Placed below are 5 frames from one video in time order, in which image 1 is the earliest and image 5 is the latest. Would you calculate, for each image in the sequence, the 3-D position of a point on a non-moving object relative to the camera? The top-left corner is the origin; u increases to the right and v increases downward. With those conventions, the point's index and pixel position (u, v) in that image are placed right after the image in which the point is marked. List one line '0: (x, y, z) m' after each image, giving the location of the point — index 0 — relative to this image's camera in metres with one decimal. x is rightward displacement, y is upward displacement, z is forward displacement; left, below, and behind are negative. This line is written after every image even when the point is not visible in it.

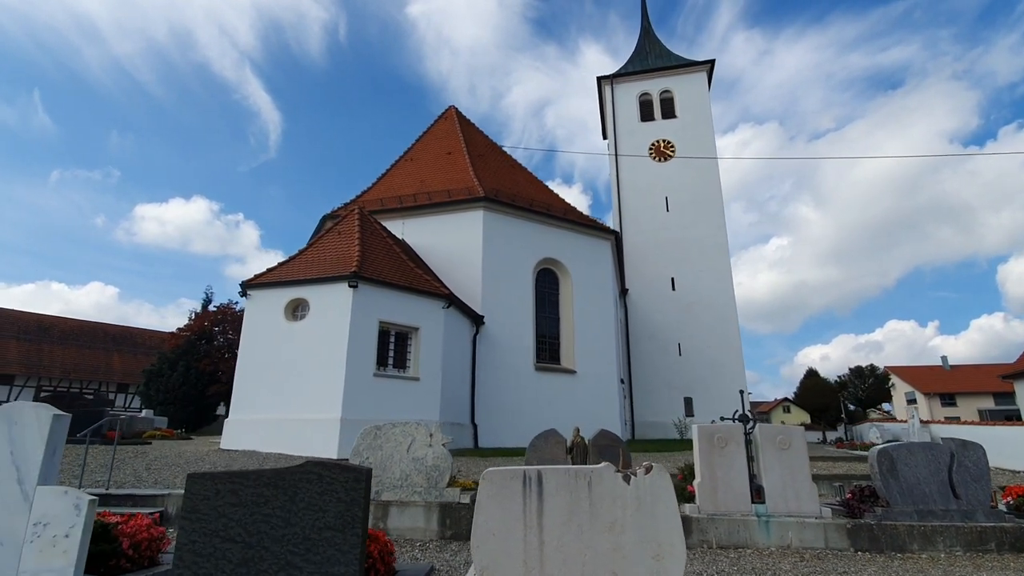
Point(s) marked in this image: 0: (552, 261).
0: (+1.1, +0.7, +15.4) m
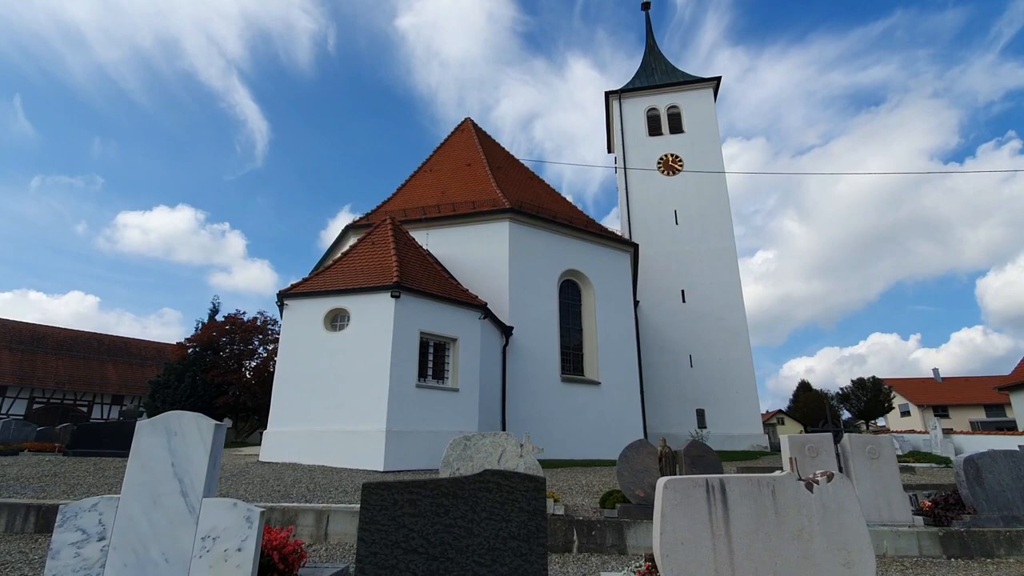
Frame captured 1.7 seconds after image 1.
0: (+1.7, +0.4, +15.5) m
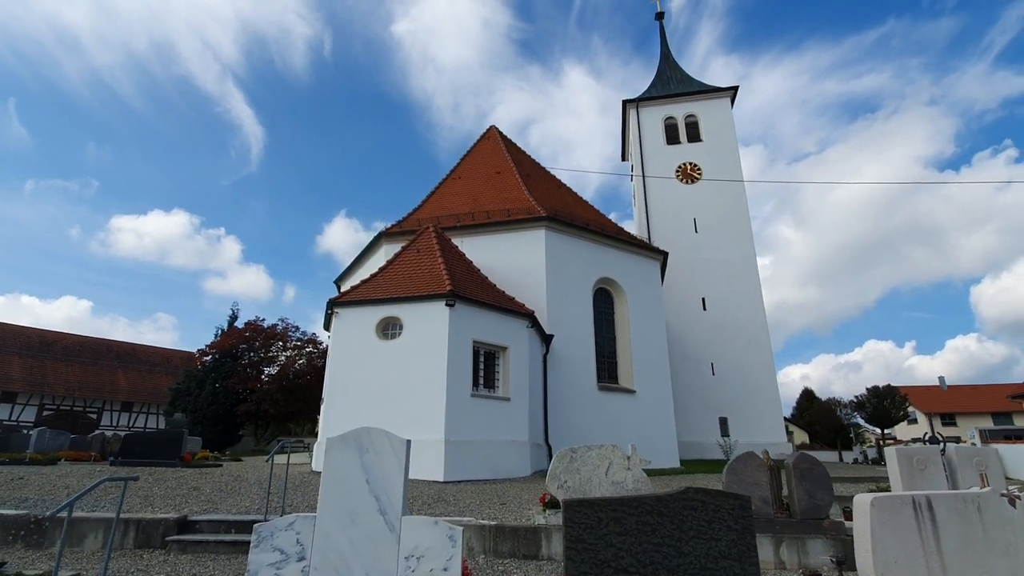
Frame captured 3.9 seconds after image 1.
0: (+2.7, +0.2, +15.5) m
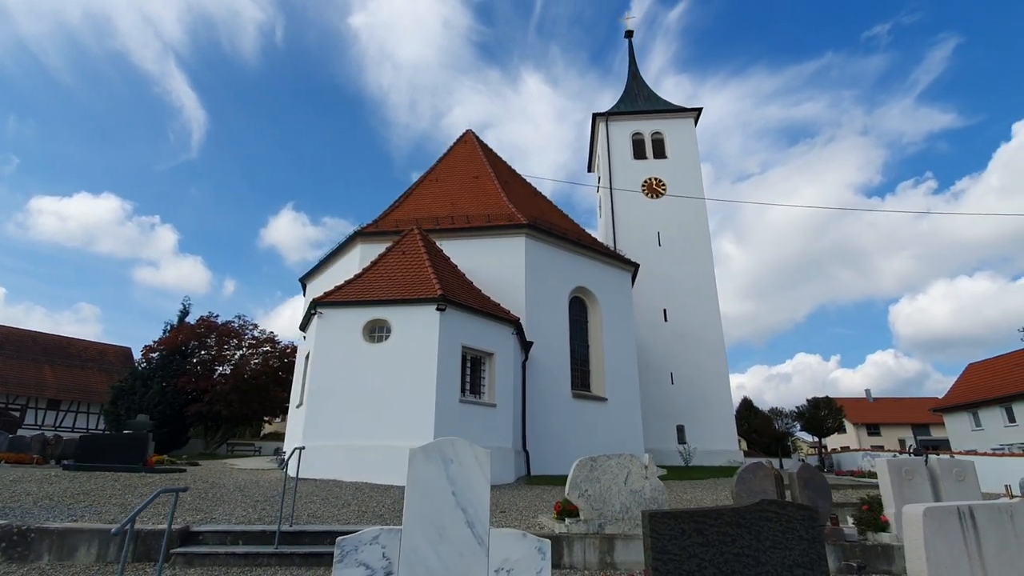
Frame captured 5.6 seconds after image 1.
0: (+2.0, -0.1, +15.8) m
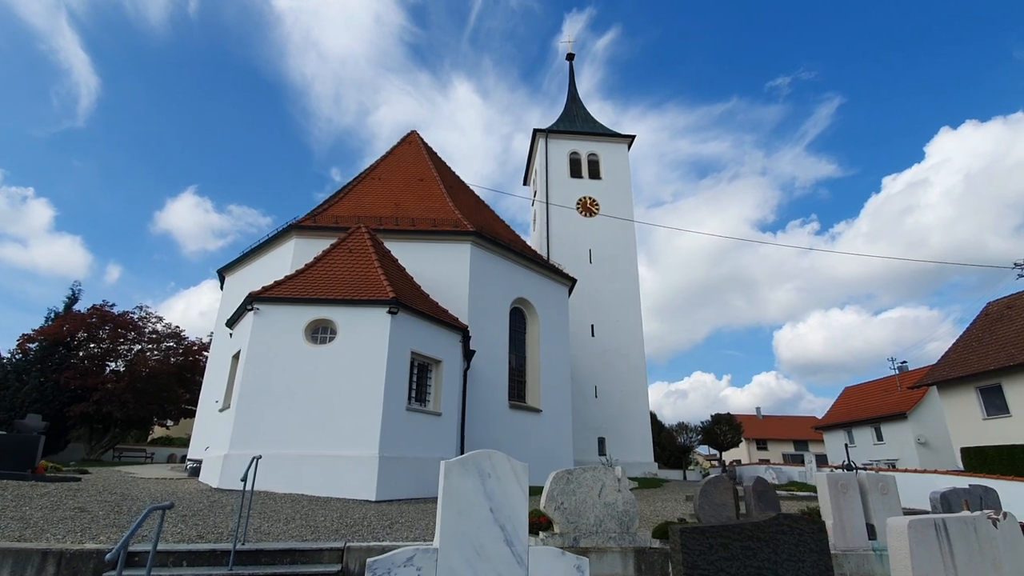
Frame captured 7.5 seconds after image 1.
0: (+0.3, -0.4, +15.9) m
